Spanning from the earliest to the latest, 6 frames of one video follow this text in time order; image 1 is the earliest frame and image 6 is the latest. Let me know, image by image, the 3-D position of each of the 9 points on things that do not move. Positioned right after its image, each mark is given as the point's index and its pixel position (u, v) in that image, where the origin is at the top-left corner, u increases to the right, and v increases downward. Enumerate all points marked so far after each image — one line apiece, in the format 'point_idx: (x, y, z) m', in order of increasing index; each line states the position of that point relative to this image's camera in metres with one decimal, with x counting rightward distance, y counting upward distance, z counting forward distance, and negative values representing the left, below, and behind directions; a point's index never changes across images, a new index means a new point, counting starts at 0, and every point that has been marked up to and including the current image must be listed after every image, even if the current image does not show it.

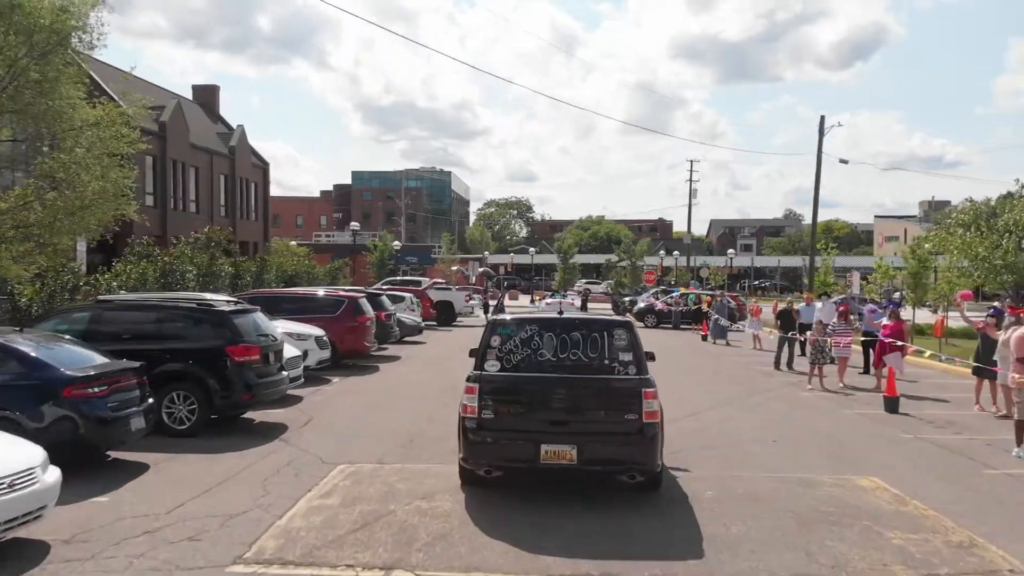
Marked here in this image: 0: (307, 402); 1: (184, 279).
0: (-2.9, -1.6, +13.1) m
1: (-7.0, +0.2, +19.7) m
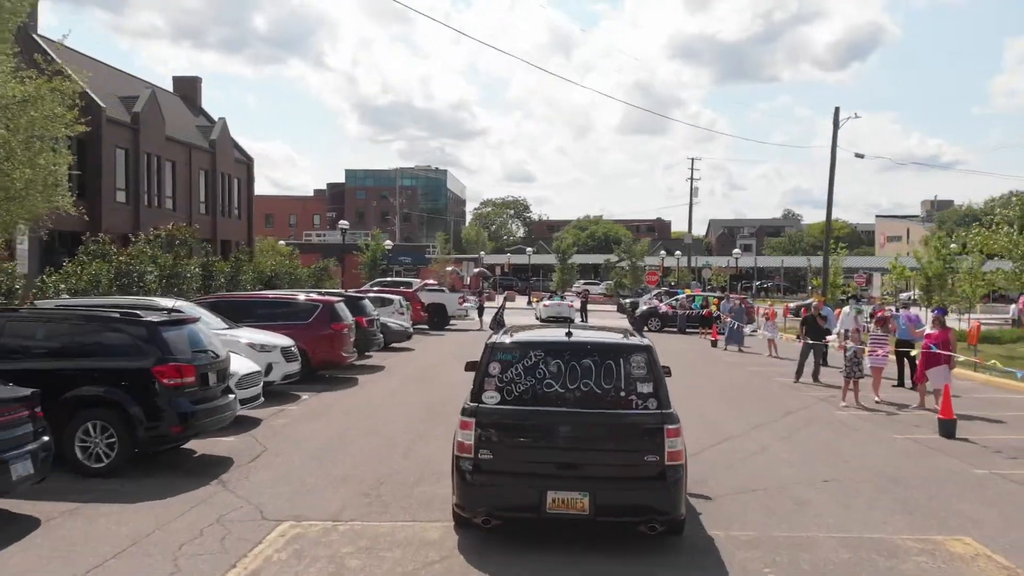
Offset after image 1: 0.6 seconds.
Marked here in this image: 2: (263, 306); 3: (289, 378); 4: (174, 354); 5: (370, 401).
0: (-3.0, -1.7, +11.1) m
1: (-7.1, +0.1, +17.8) m
2: (-4.2, -0.3, +15.7) m
3: (-3.3, -1.3, +13.7) m
4: (-3.2, -0.6, +8.6) m
5: (-2.1, -1.6, +14.2) m
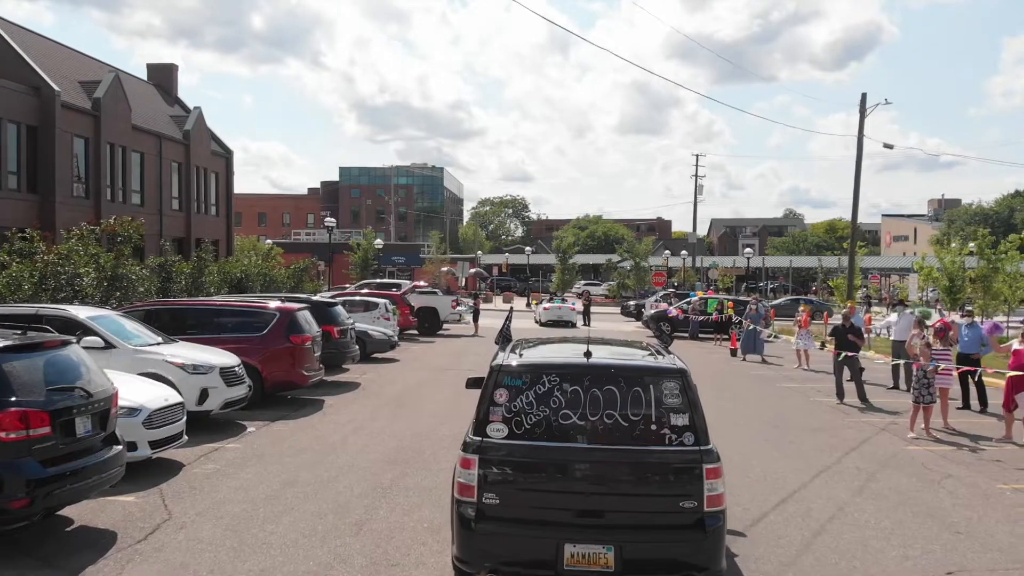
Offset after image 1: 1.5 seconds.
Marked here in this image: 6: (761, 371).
0: (-3.0, -1.8, +8.5) m
1: (-7.2, +0.1, +15.2) m
2: (-4.3, -0.4, +13.1) m
3: (-3.4, -1.4, +11.1) m
4: (-3.2, -0.7, +6.0) m
5: (-2.2, -1.7, +11.6) m
6: (+5.4, -1.8, +19.8) m
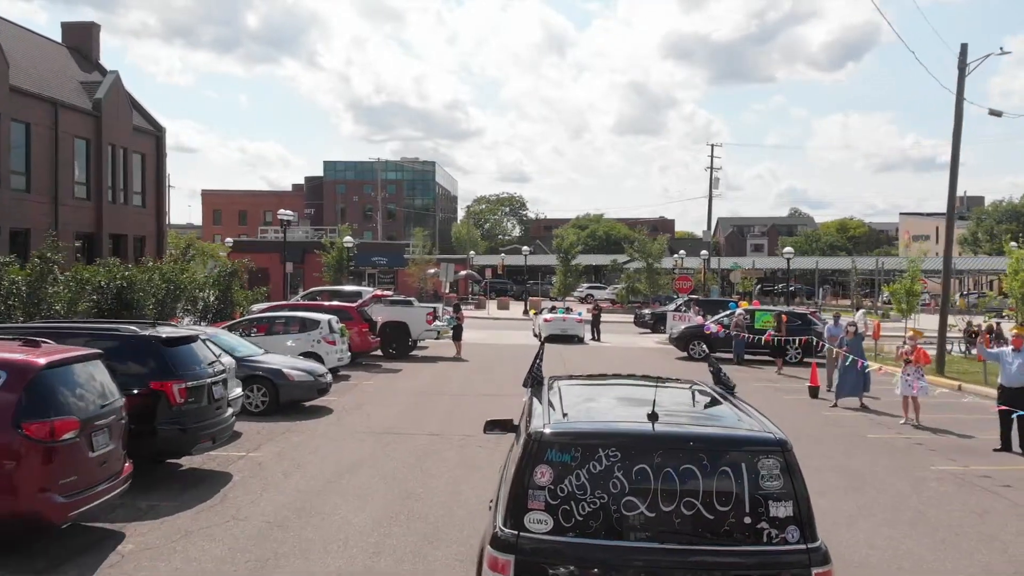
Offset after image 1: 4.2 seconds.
0: (-3.2, -2.0, +1.9) m
1: (-7.3, -0.2, +8.5) m
2: (-4.5, -0.6, +6.5) m
3: (-3.5, -1.6, +4.4) m
4: (-3.3, -0.9, -0.6) m
5: (-2.3, -1.9, +5.0) m
6: (+5.2, -2.0, +13.2) m
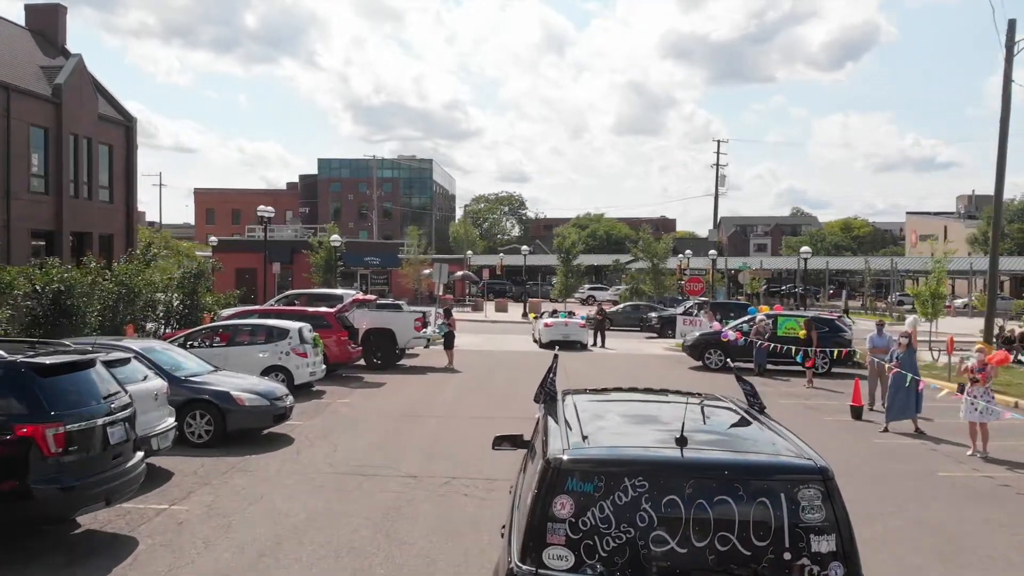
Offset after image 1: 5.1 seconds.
0: (-3.2, -2.0, -0.3) m
1: (-7.4, -0.2, +6.3) m
2: (-4.5, -0.7, +4.3) m
3: (-3.6, -1.7, +2.2) m
4: (-3.4, -1.0, -2.8) m
5: (-2.3, -2.0, +2.8) m
6: (+5.1, -2.1, +11.0) m
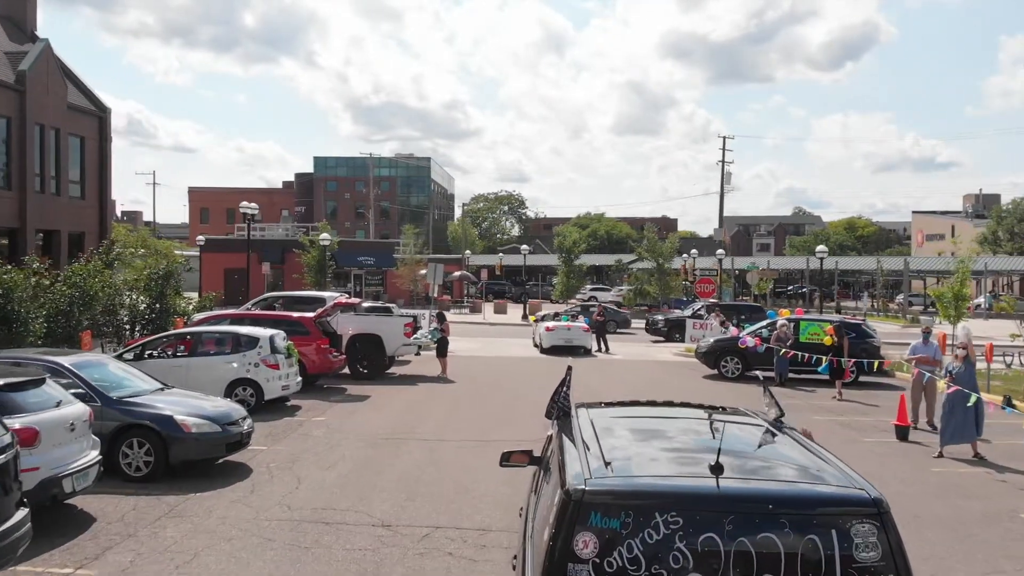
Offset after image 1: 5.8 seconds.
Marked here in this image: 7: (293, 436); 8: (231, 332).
0: (-3.2, -2.1, -2.0) m
1: (-7.4, -0.3, +4.6) m
2: (-4.5, -0.7, +2.6) m
3: (-3.6, -1.7, +0.5) m
4: (-3.4, -1.0, -4.6) m
5: (-2.4, -2.0, +1.0) m
6: (+5.1, -2.1, +9.2) m
7: (-2.8, -1.9, +11.3) m
8: (-4.2, -0.7, +13.9) m
